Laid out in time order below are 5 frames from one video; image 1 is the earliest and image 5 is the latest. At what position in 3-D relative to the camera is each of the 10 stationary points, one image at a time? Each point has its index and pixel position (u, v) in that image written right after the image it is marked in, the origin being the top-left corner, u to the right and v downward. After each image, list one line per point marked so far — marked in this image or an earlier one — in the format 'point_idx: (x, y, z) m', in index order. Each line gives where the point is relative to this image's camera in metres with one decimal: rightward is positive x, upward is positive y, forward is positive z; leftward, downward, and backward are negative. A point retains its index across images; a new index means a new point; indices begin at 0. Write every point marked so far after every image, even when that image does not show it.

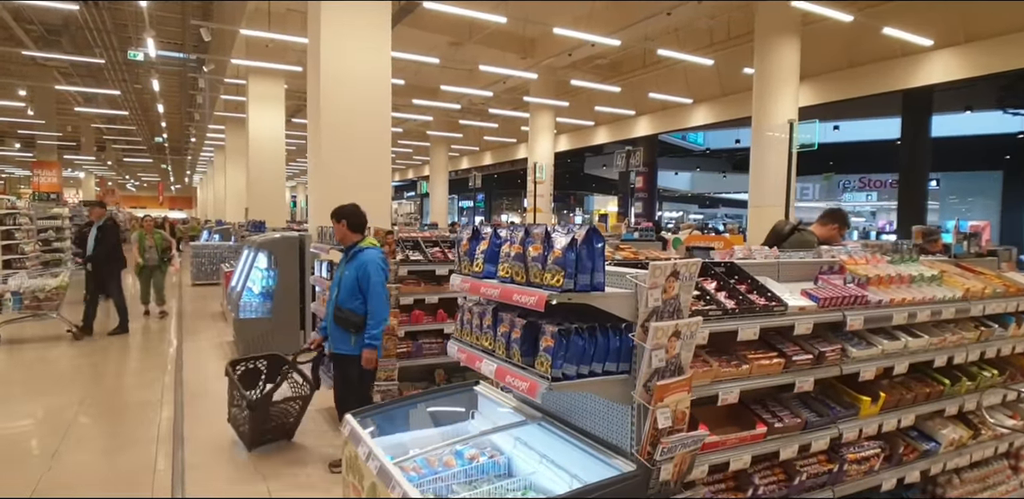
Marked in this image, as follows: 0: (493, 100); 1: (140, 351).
0: (-0.5, +3.2, +14.5) m
1: (-3.9, -1.0, +7.0) m
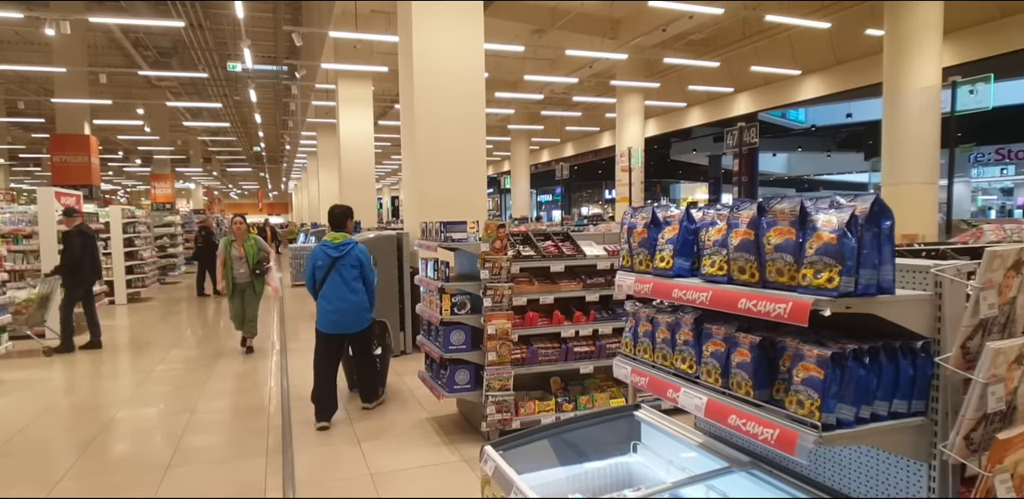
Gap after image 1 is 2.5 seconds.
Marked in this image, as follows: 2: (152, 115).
0: (+1.4, +3.3, +13.9) m
1: (-2.8, -1.1, +6.9) m
2: (-9.3, +3.5, +17.4) m
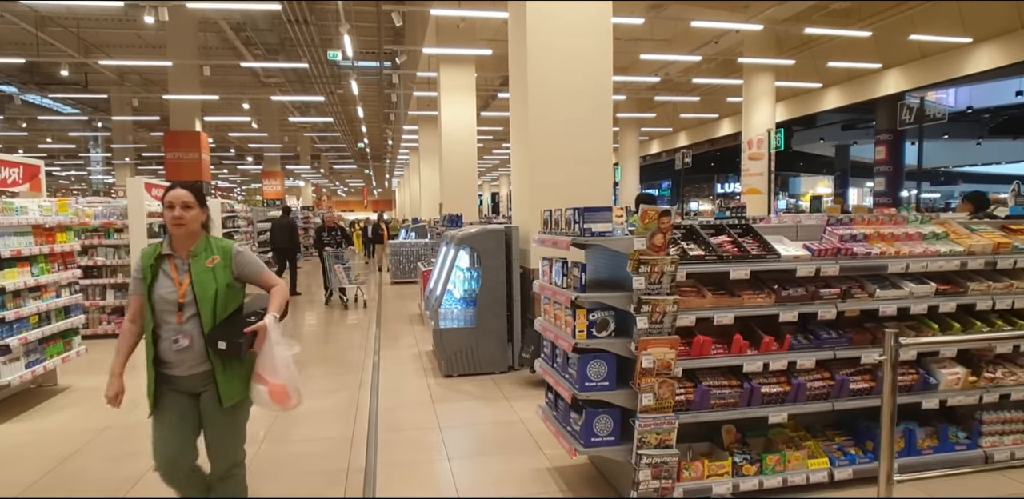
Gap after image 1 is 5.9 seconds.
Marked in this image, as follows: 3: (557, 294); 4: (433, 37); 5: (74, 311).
0: (+3.5, +3.4, +12.5) m
1: (-1.6, -1.0, +6.2) m
2: (-6.6, +3.6, +17.5) m
3: (+0.2, -0.2, +2.9) m
4: (-1.1, +3.1, +9.8) m
5: (-3.4, -0.5, +5.3) m
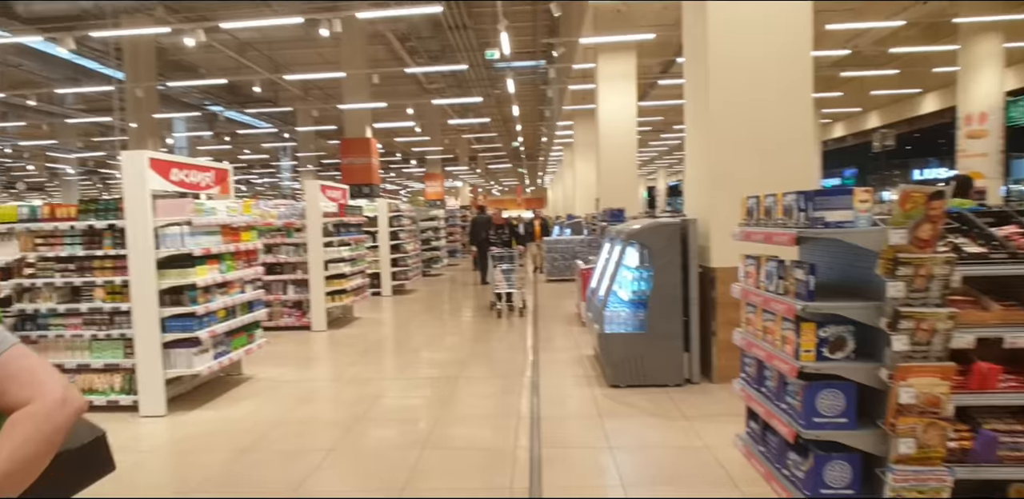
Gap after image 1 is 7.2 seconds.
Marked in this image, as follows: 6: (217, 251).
0: (+6.2, +3.4, +10.9) m
1: (-0.2, -1.0, +5.9) m
2: (-2.5, +3.7, +18.0) m
3: (+0.9, -0.2, +2.3) m
4: (+1.1, +3.2, +9.3) m
5: (-2.1, -0.5, +5.4) m
6: (-2.1, 0.0, +4.7) m
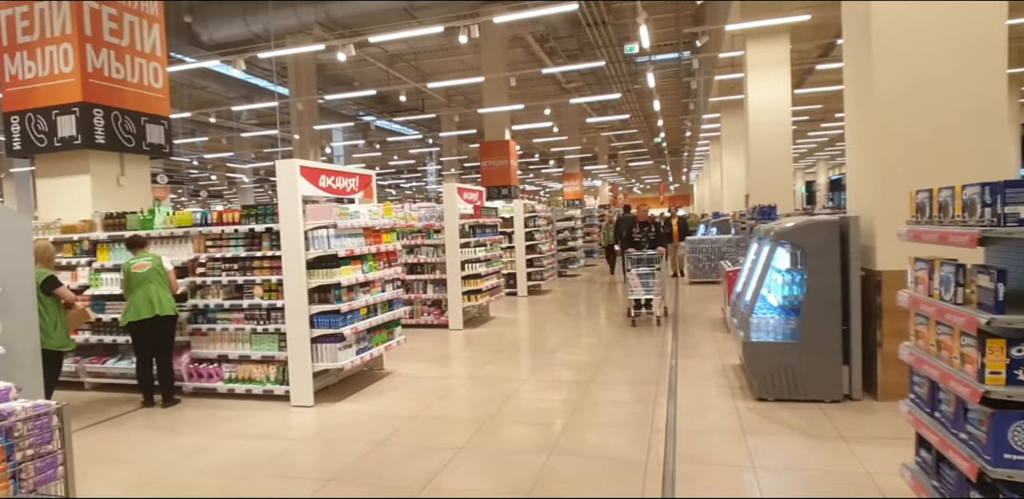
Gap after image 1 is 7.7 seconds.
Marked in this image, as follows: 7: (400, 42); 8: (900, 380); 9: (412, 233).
0: (+8.3, +3.4, +9.3) m
1: (+1.0, -1.0, +5.7) m
2: (+1.3, +3.7, +18.0) m
3: (+1.3, -0.2, +2.0) m
4: (+3.0, +3.2, +8.8) m
5: (-1.0, -0.5, +5.6) m
6: (-1.1, 0.0, +5.0) m
7: (-1.7, +3.2, +10.3) m
8: (+2.3, -0.8, +3.9) m
9: (-1.2, +0.2, +8.1) m
